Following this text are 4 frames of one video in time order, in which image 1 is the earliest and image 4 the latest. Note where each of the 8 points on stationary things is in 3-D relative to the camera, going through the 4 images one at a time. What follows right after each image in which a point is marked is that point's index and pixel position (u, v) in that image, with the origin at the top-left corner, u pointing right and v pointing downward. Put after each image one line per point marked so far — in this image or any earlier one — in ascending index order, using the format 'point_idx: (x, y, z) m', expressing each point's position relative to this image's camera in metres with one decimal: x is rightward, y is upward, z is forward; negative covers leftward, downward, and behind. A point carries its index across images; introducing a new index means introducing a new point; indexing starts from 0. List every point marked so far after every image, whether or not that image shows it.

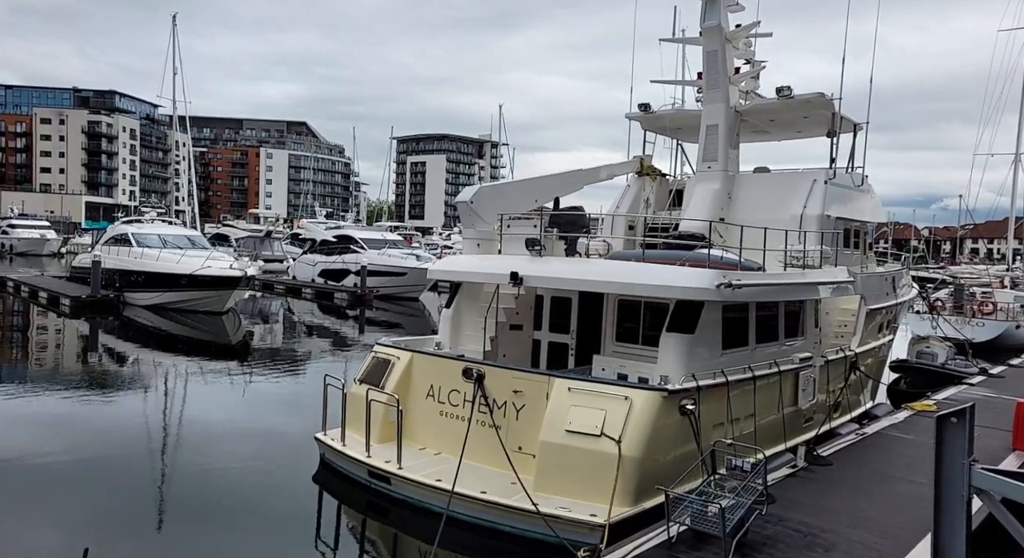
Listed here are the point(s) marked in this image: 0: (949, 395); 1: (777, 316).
0: (+6.9, -1.8, +12.9) m
1: (+3.1, -0.4, +9.7) m
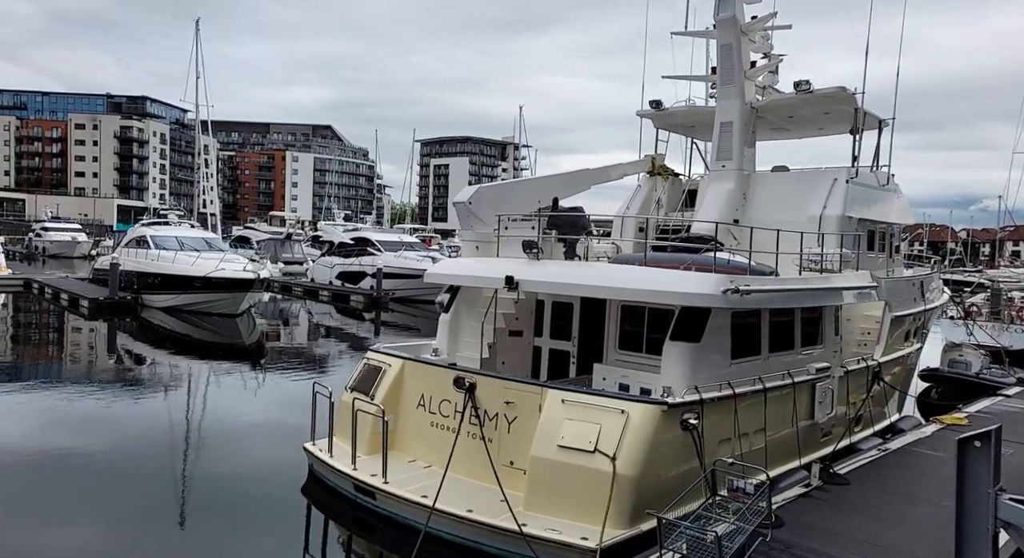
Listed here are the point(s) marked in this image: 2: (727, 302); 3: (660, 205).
0: (+7.0, -1.9, +12.2) m
1: (+3.1, -0.5, +9.2) m
2: (+2.0, -0.2, +7.8) m
3: (+2.3, +1.2, +12.9) m
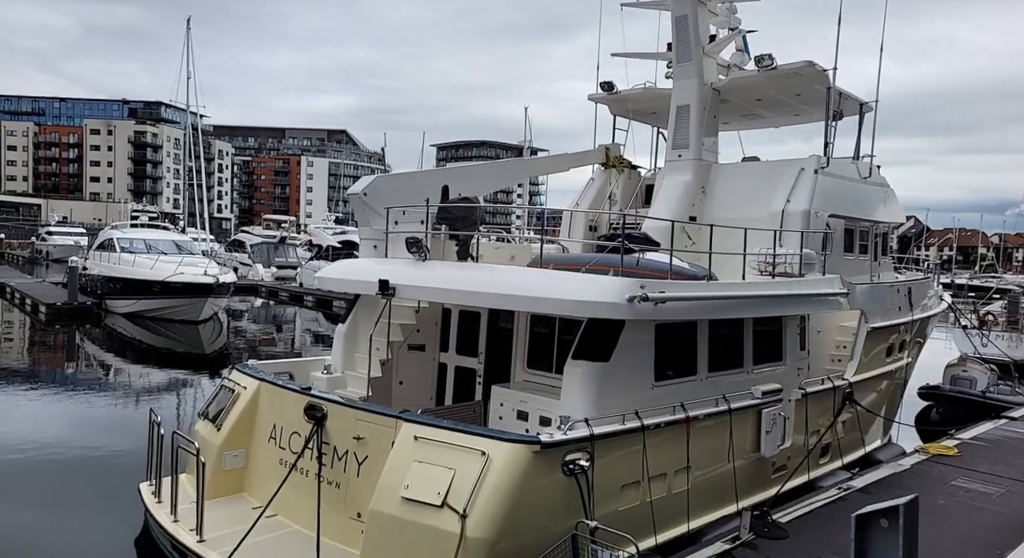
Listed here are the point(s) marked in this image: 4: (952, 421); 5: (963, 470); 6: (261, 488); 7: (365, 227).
0: (+6.0, -2.0, +10.6) m
1: (+2.1, -0.5, +7.7) m
2: (+1.0, -0.3, +6.3) m
3: (+1.4, +1.1, +11.5) m
4: (+7.3, -2.4, +13.6) m
5: (+4.8, -2.0, +8.8) m
6: (-2.0, -1.7, +6.7) m
7: (-1.5, +0.5, +8.4) m
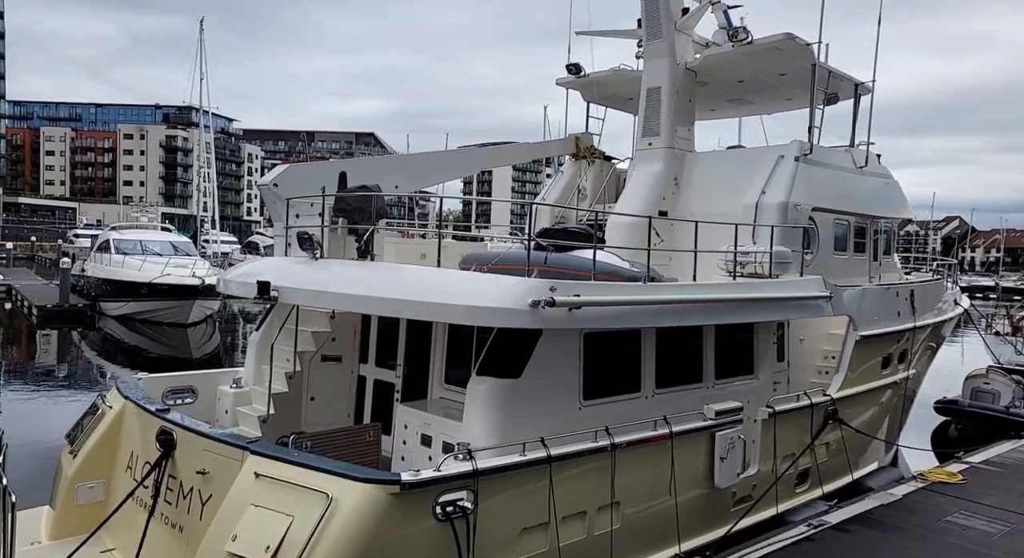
0: (+5.5, -2.0, +9.4) m
1: (+1.4, -0.6, +6.6) m
2: (+0.2, -0.3, +5.3) m
3: (+0.9, +1.1, +10.4) m
4: (+6.8, -2.4, +12.2) m
5: (+4.2, -2.1, +7.6) m
6: (-2.8, -1.7, +5.8) m
7: (-2.2, +0.5, +7.5) m
